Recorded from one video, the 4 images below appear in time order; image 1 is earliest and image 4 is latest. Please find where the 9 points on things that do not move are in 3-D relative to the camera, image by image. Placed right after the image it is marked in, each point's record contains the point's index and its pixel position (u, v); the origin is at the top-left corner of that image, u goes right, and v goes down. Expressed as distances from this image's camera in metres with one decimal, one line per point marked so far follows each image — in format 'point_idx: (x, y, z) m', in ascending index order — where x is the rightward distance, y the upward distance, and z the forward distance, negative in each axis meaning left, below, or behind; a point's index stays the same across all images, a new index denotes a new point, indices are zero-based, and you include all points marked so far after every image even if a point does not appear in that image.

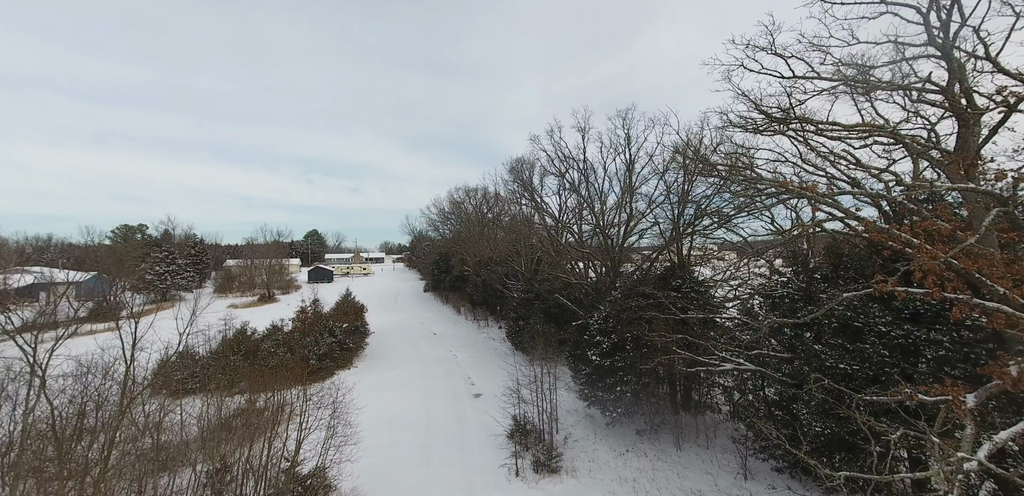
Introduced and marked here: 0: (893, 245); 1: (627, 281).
0: (+5.6, 0.0, +5.0) m
1: (+4.2, -1.2, +12.8) m
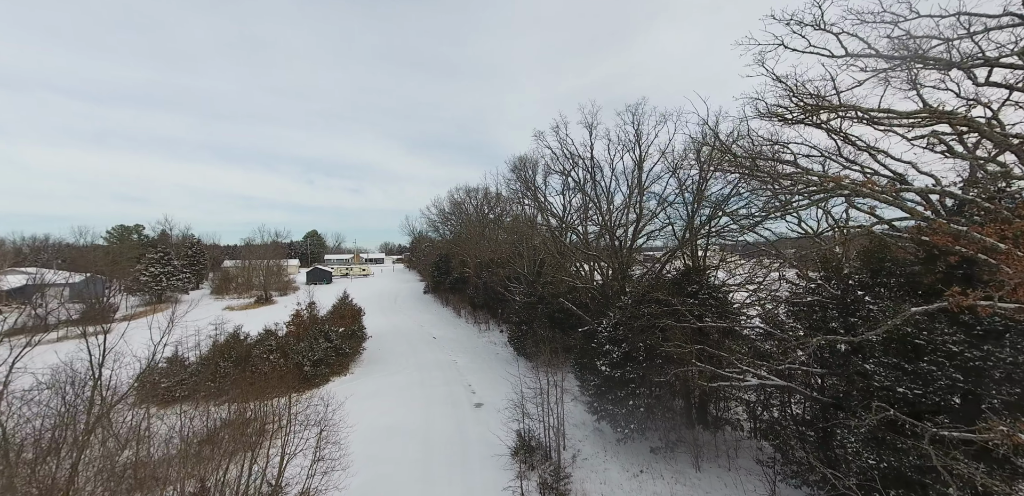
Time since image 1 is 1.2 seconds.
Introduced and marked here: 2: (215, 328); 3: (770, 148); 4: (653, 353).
0: (+5.7, 0.0, +4.3) m
1: (+4.4, -1.3, +12.1) m
2: (-17.1, -4.6, +19.9) m
3: (+5.9, +2.3, +8.1) m
4: (+4.0, -3.0, +9.9) m
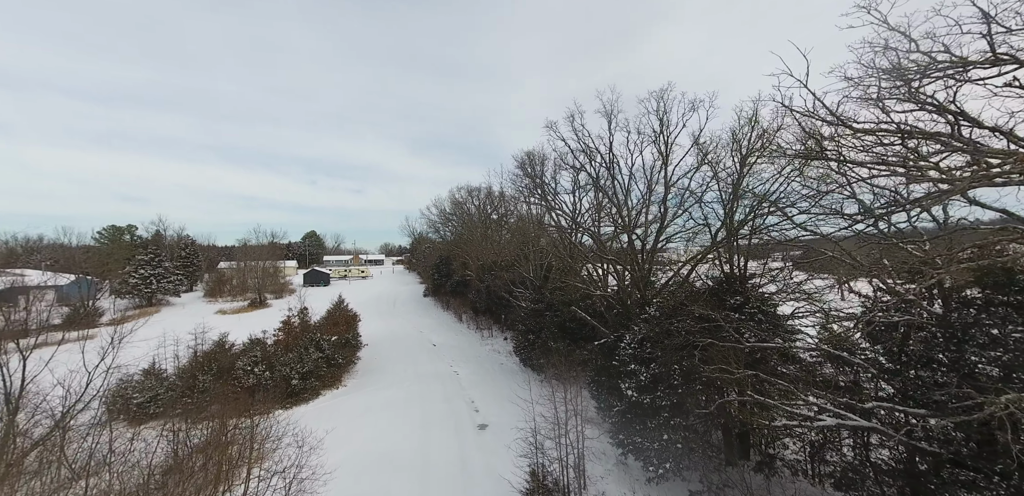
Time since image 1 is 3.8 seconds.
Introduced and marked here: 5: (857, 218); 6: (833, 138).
0: (+6.0, -0.2, +2.8) m
1: (+4.7, -1.5, +10.6) m
2: (-16.8, -4.7, +18.5) m
3: (+6.2, +2.2, +6.6) m
4: (+4.3, -3.2, +8.4) m
5: (+6.7, +0.6, +6.8) m
6: (+5.9, +2.0, +6.3) m
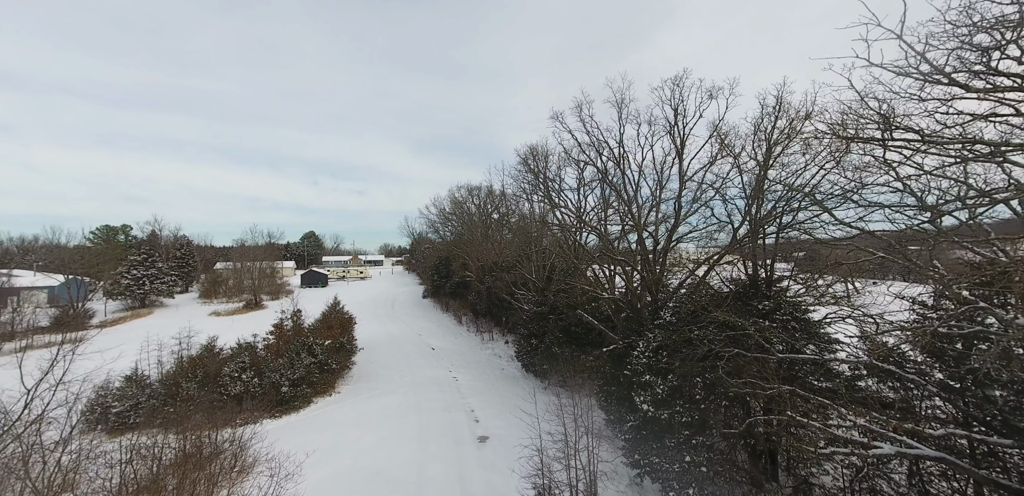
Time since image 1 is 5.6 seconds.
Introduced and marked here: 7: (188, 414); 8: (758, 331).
0: (+6.0, -0.1, +2.0) m
1: (+4.7, -1.5, +9.8) m
2: (-16.7, -4.7, +17.7) m
3: (+6.3, +2.2, +5.8) m
4: (+4.4, -3.1, +7.6) m
5: (+6.8, +0.6, +5.9) m
6: (+5.9, +2.1, +5.5) m
7: (-11.4, -5.9, +12.0) m
8: (+5.2, -1.8, +7.3) m
